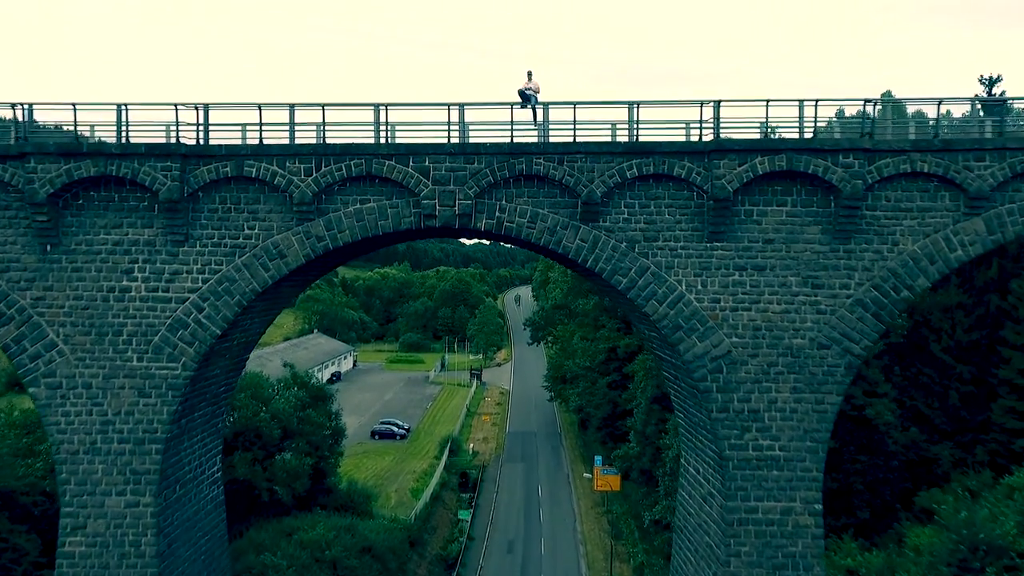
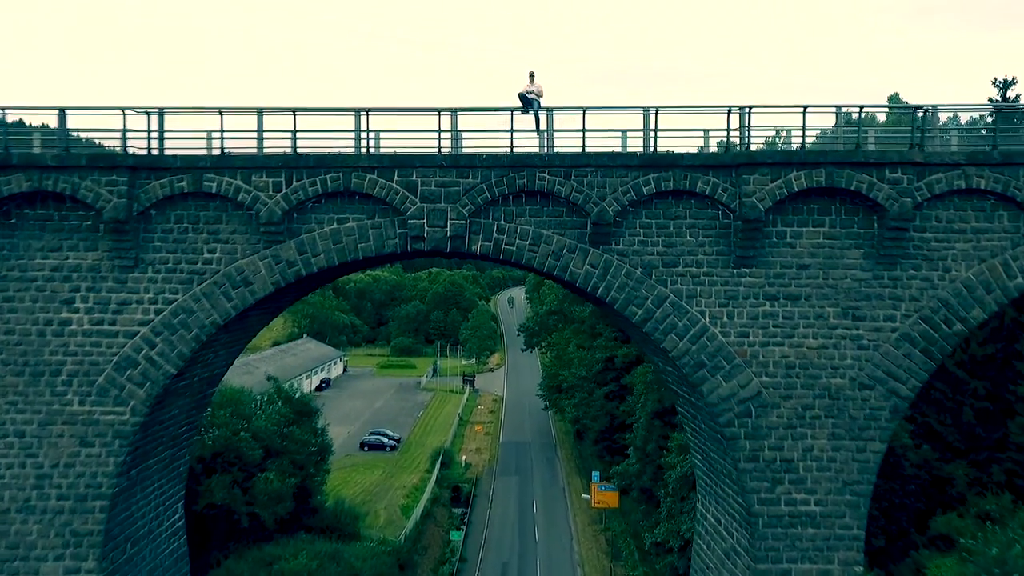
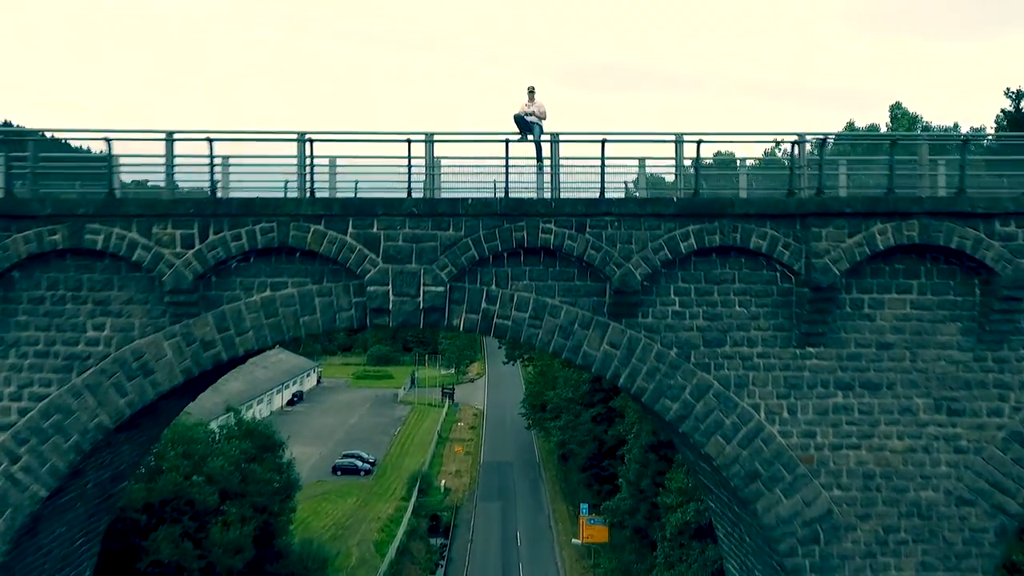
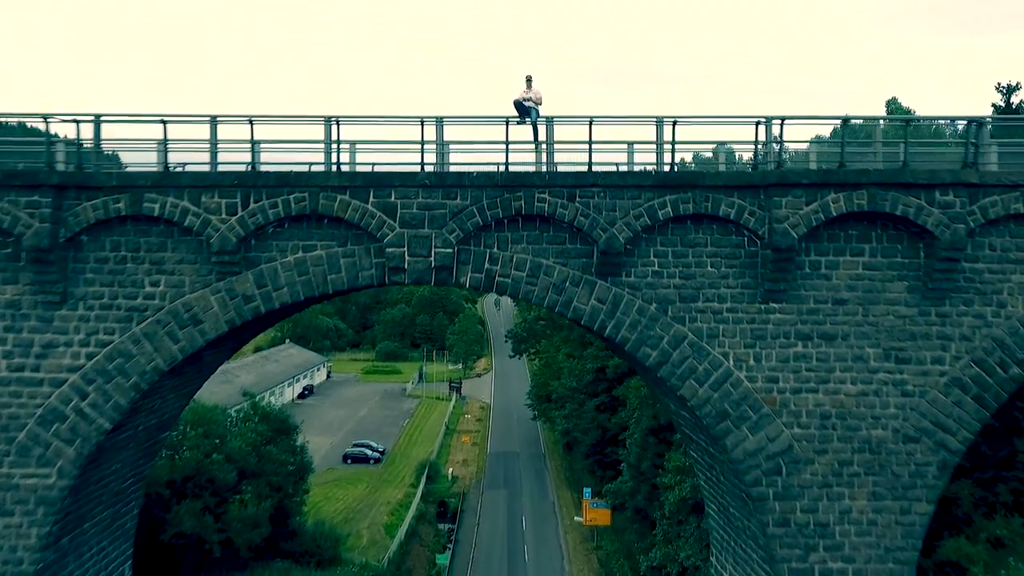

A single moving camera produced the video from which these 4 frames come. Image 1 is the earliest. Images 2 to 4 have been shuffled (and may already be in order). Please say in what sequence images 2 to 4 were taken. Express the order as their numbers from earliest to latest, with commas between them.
2, 4, 3
